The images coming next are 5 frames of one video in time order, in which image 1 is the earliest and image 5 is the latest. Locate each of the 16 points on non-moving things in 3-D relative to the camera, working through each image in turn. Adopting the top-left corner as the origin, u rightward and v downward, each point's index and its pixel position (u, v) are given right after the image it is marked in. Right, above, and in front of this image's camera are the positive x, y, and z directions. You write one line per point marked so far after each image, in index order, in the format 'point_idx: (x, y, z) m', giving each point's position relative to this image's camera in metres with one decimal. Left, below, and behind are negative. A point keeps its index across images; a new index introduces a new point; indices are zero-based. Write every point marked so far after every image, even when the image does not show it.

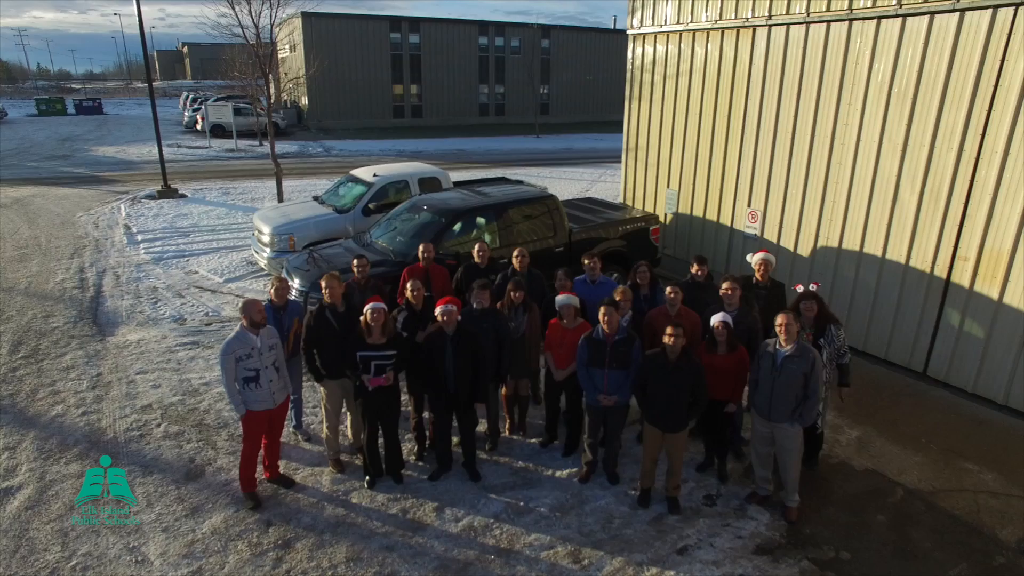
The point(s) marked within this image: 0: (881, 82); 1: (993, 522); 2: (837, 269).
0: (+4.4, +2.4, +6.3) m
1: (+3.9, -1.9, +4.4) m
2: (+4.3, +0.3, +7.0) m
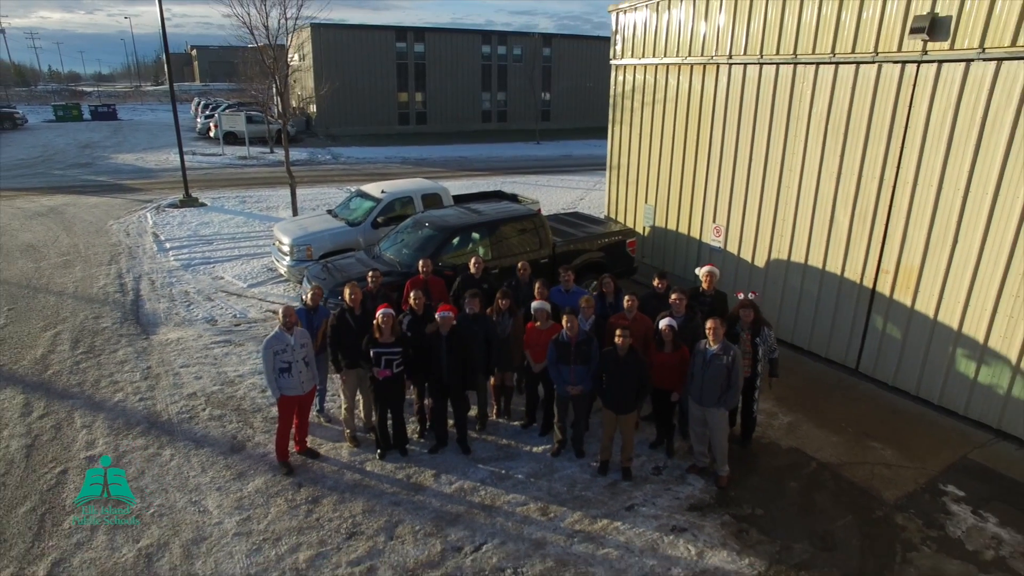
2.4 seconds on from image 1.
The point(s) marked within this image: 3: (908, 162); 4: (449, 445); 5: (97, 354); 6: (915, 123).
0: (+4.3, +2.3, +7.4) m
1: (+3.8, -2.0, +5.4) m
2: (+4.1, +0.1, +8.0) m
3: (+4.9, +1.5, +6.5) m
4: (-0.7, -1.8, +6.0) m
5: (-6.1, -1.0, +7.9) m
6: (+4.9, +2.0, +6.4) m
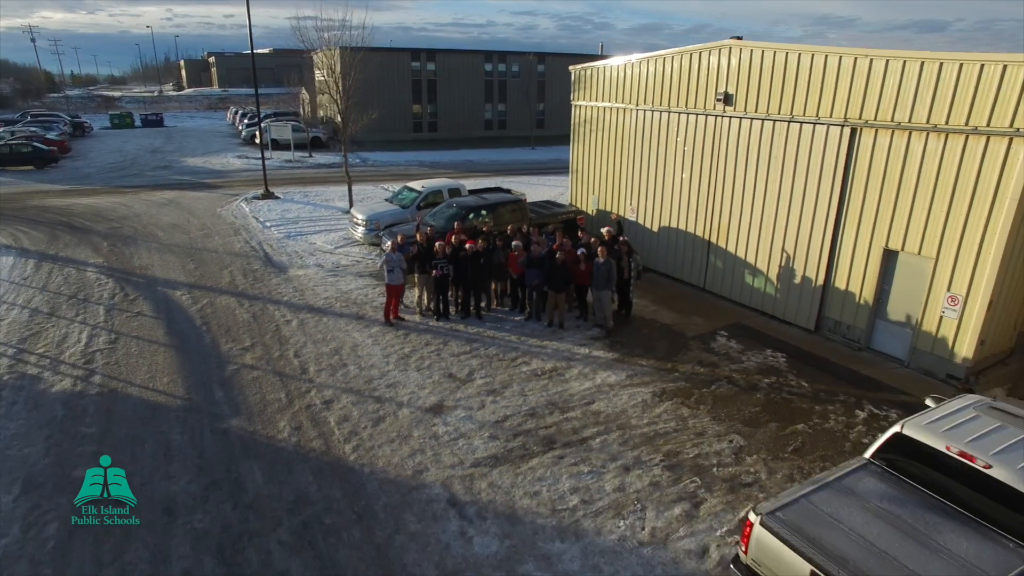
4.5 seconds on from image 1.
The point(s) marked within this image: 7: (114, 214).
0: (+4.1, +3.5, +12.8) m
1: (+3.6, -0.9, +10.9) m
2: (+4.0, +1.3, +13.5) m
3: (+4.7, +2.7, +12.0) m
4: (-0.8, -0.6, +11.5) m
5: (-6.3, +0.2, +13.3) m
6: (+4.7, +3.1, +11.9) m
7: (-14.1, +2.6, +18.9) m
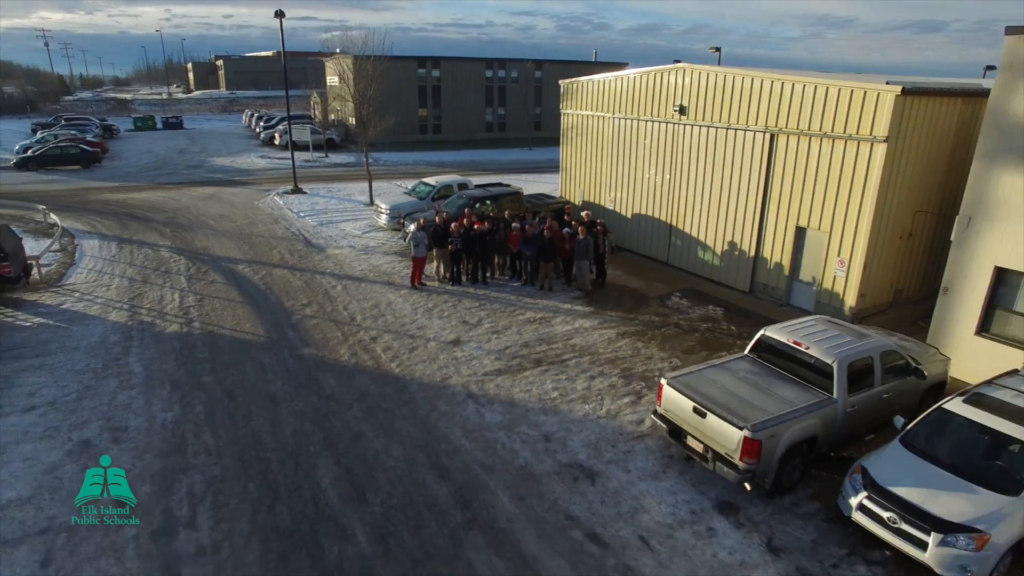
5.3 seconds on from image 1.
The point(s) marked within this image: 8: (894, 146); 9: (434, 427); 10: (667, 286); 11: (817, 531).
0: (+4.1, +4.2, +15.8) m
1: (+3.6, -0.1, +13.8) m
2: (+3.9, +2.0, +16.4) m
3: (+4.7, +3.4, +14.9) m
4: (-0.9, +0.1, +14.4) m
5: (-6.3, +0.9, +16.3) m
6: (+4.7, +3.9, +14.8) m
7: (-14.1, +3.4, +21.8) m
8: (+7.7, +2.8, +10.7) m
9: (-1.3, -2.3, +8.8) m
10: (+4.1, 0.0, +14.2) m
11: (+4.0, -3.1, +6.9) m
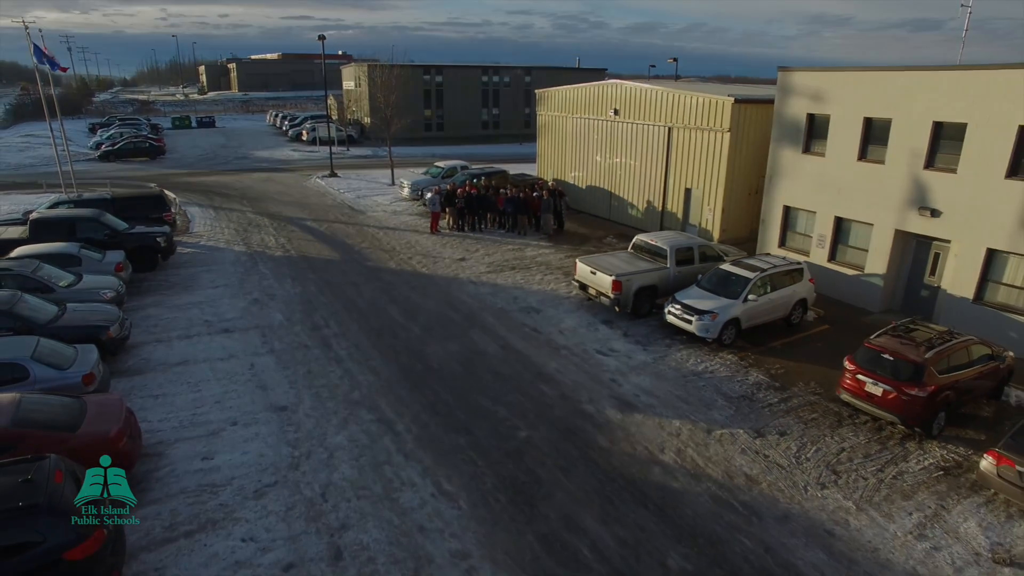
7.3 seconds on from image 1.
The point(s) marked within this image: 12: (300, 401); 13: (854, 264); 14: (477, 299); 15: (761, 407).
0: (+3.6, +6.3, +22.2) m
1: (+3.1, +2.0, +20.3) m
2: (+3.4, +4.1, +22.9) m
3: (+4.2, +5.5, +21.4) m
4: (-1.4, +2.2, +20.9) m
5: (-6.8, +3.0, +22.7) m
6: (+4.2, +6.0, +21.3) m
7: (-14.6, +5.4, +28.3) m
8: (+7.2, +4.9, +17.2) m
9: (-1.8, -0.2, +15.3) m
10: (+3.6, +2.1, +20.7) m
11: (+3.5, -1.0, +13.4) m
12: (-4.1, -2.2, +10.4) m
13: (+9.4, +0.7, +14.7) m
14: (-1.0, -0.3, +14.9) m
15: (+4.9, -2.3, +10.5) m
